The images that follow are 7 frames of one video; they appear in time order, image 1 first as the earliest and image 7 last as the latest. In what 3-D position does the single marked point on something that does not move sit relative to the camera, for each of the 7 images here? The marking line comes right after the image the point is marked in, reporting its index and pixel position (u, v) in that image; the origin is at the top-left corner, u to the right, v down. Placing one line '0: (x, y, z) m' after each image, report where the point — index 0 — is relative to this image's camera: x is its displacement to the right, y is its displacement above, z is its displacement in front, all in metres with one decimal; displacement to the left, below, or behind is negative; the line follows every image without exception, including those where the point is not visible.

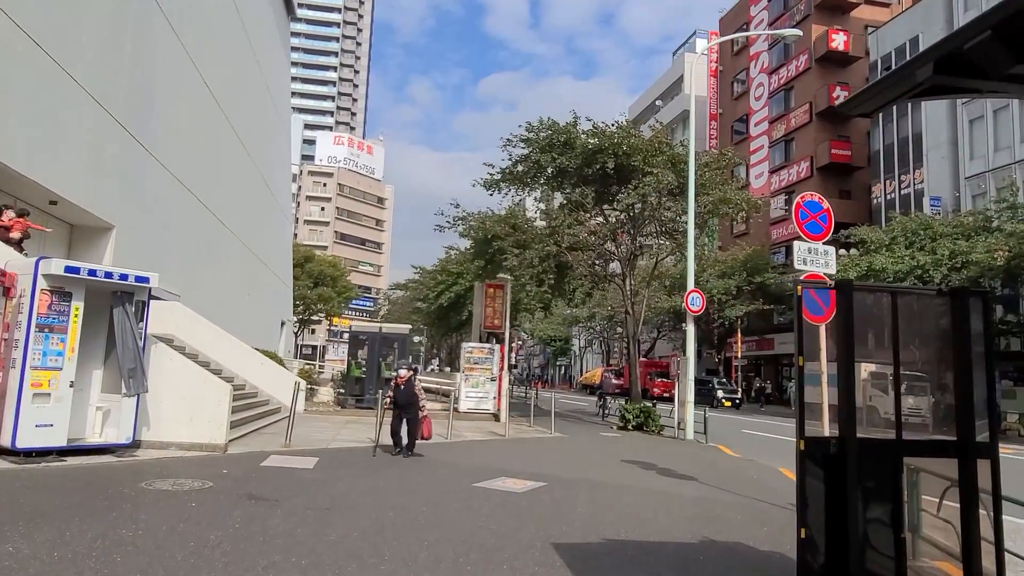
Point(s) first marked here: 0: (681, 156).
0: (+4.4, +3.4, +19.1) m
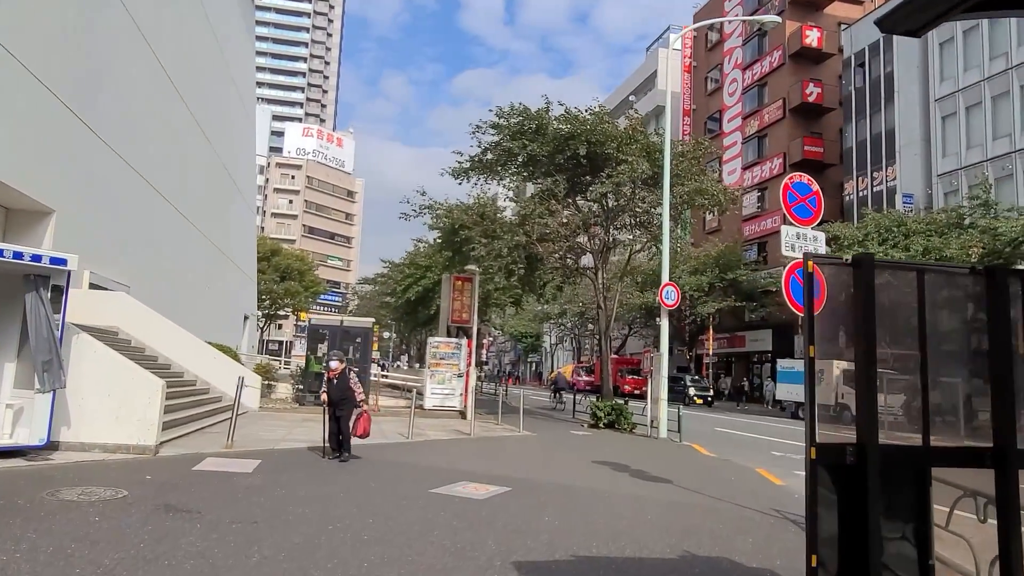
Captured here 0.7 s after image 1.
0: (+3.6, +3.6, +18.4) m
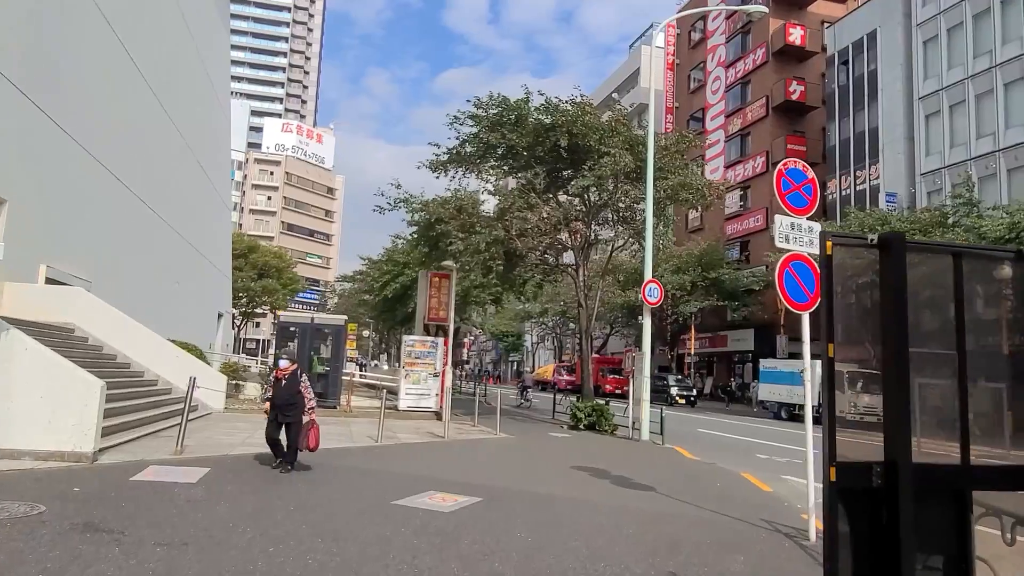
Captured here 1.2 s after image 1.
0: (+3.1, +3.7, +17.9) m
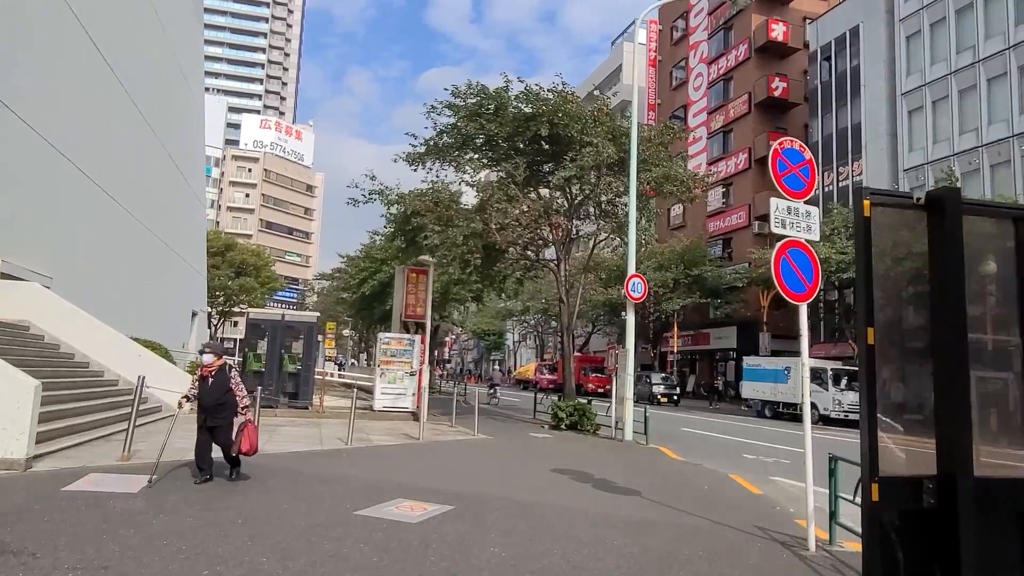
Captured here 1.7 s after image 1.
0: (+2.6, +3.8, +17.3) m
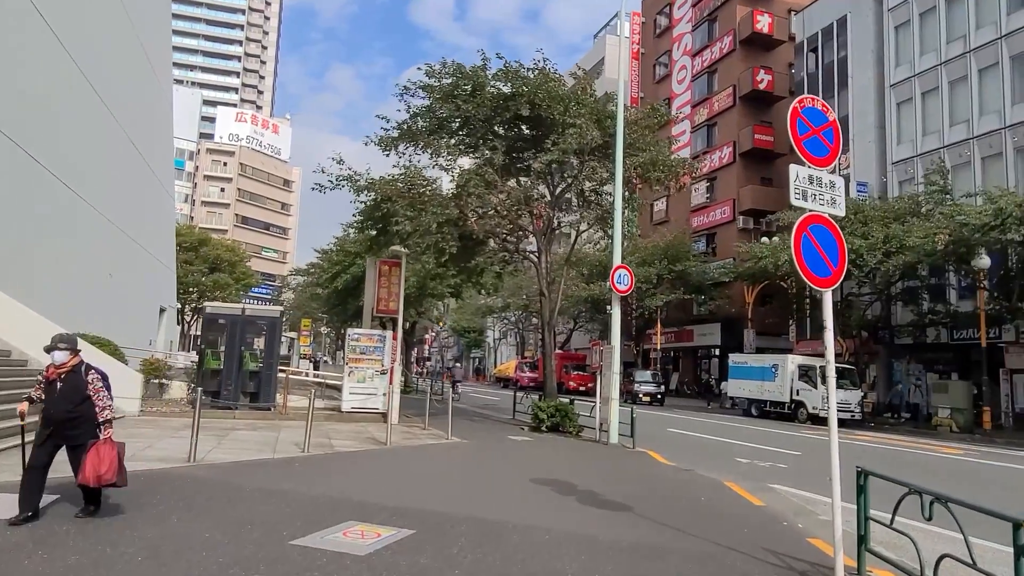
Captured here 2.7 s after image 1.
0: (+2.1, +3.9, +16.3) m
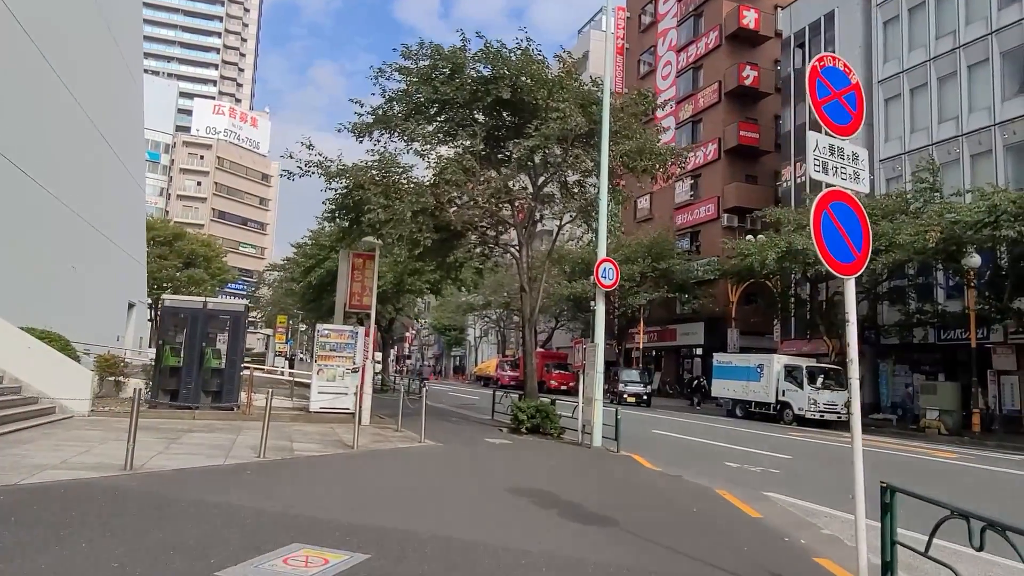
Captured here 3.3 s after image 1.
0: (+1.7, +4.0, +15.5) m
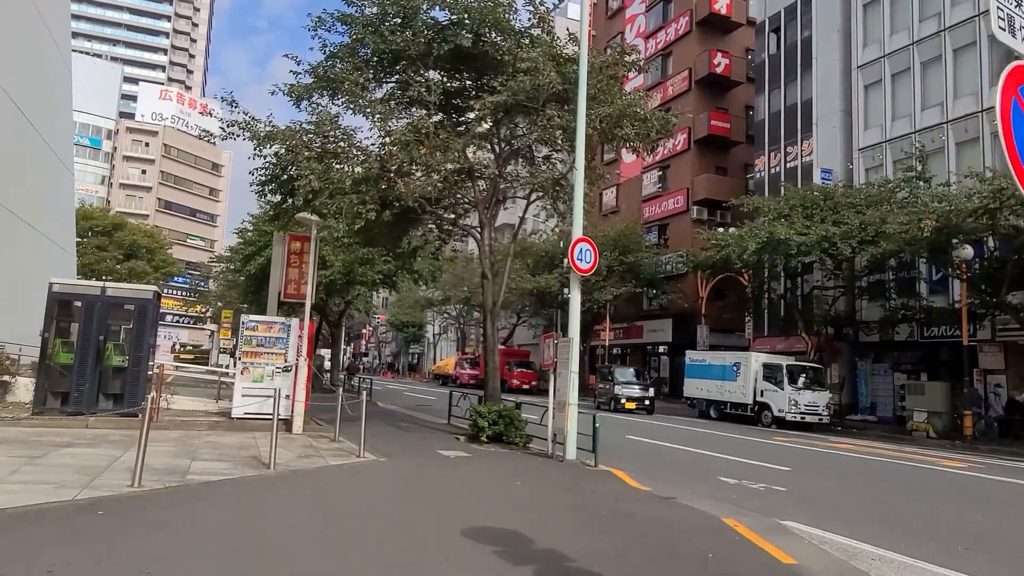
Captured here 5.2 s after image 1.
0: (+1.0, +4.3, +13.4) m
